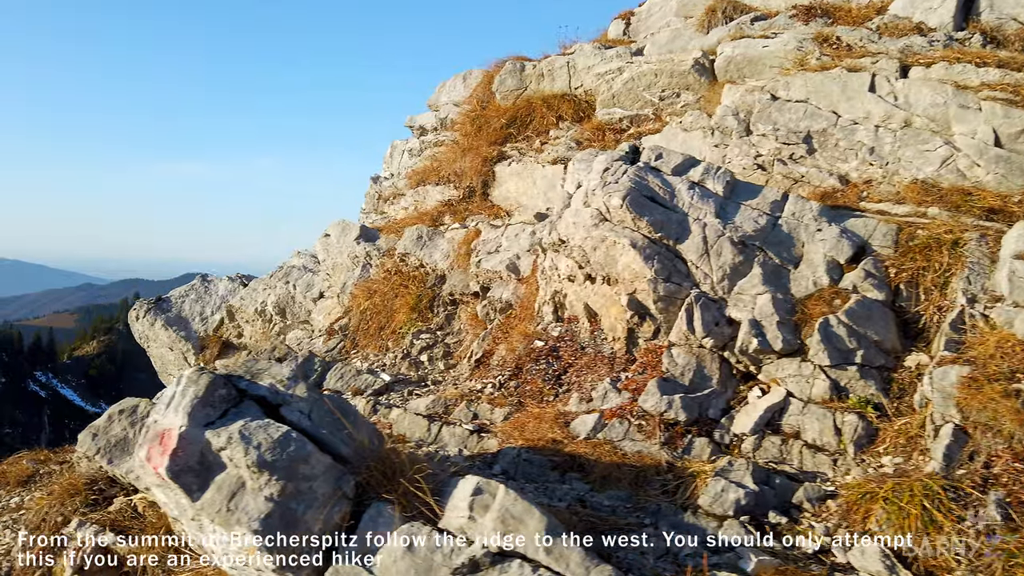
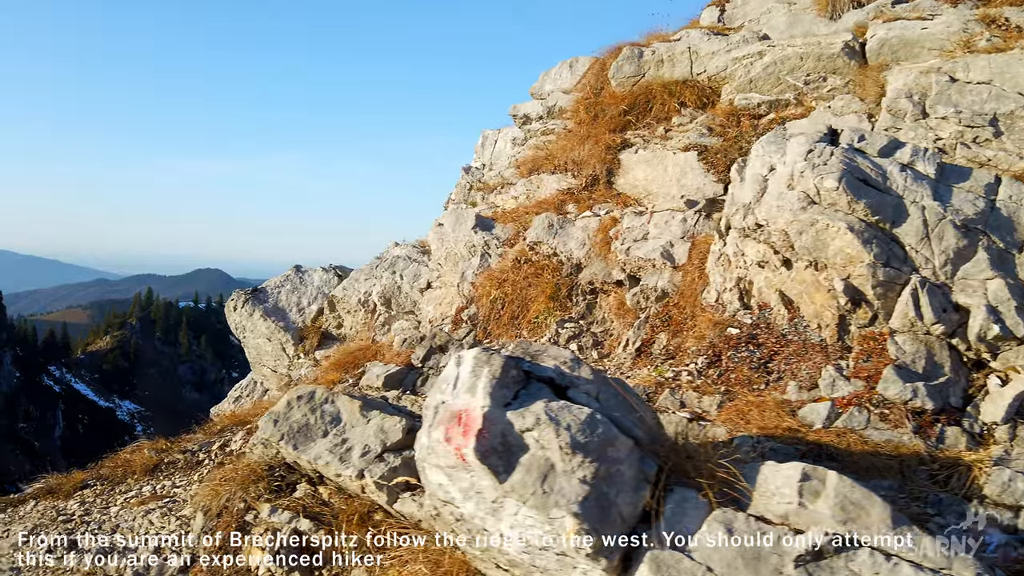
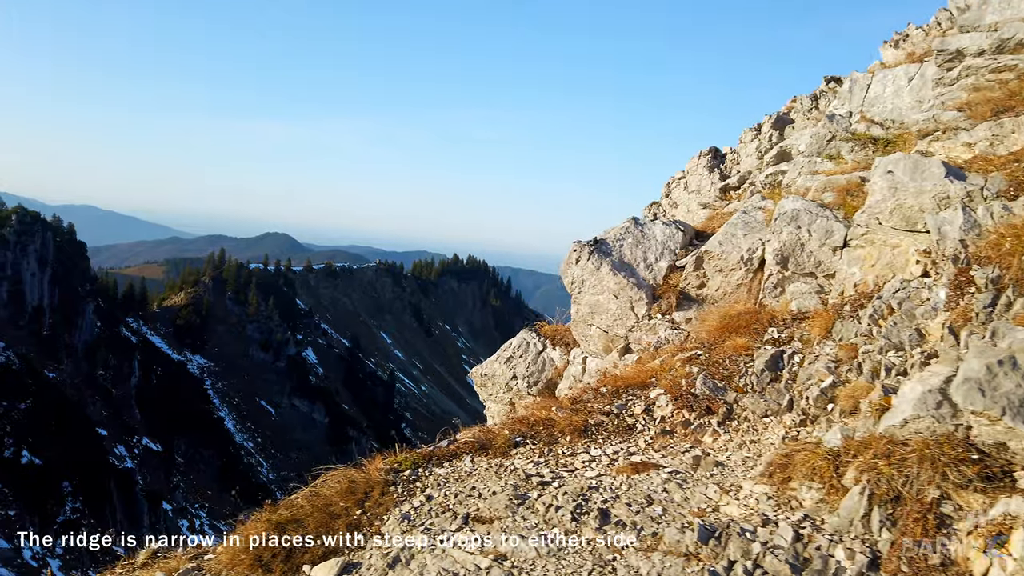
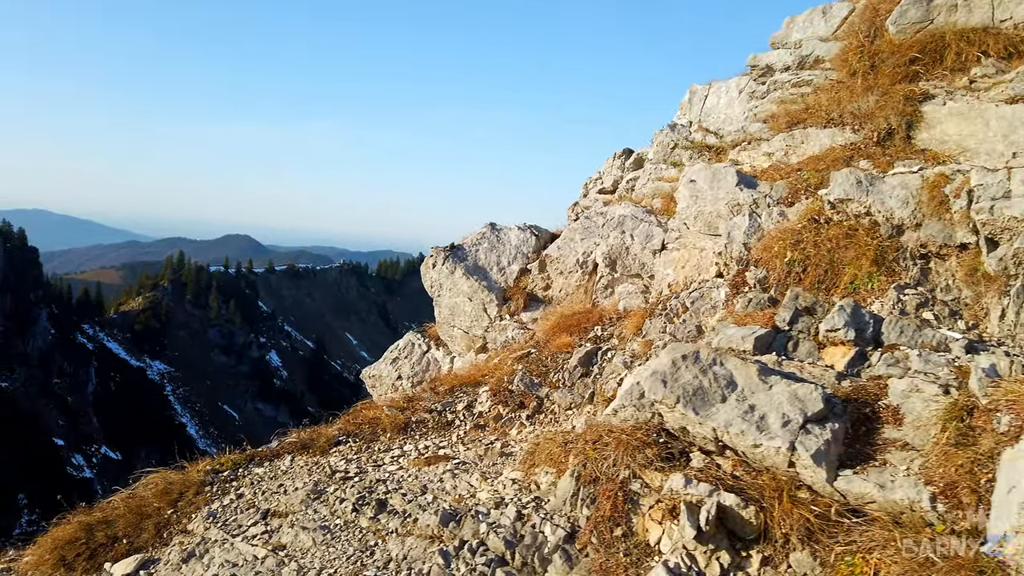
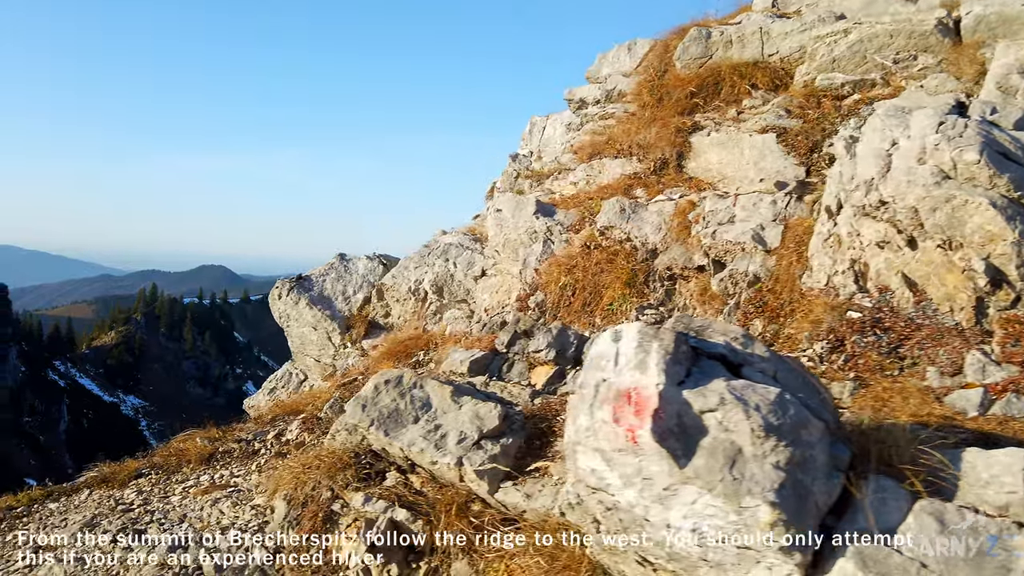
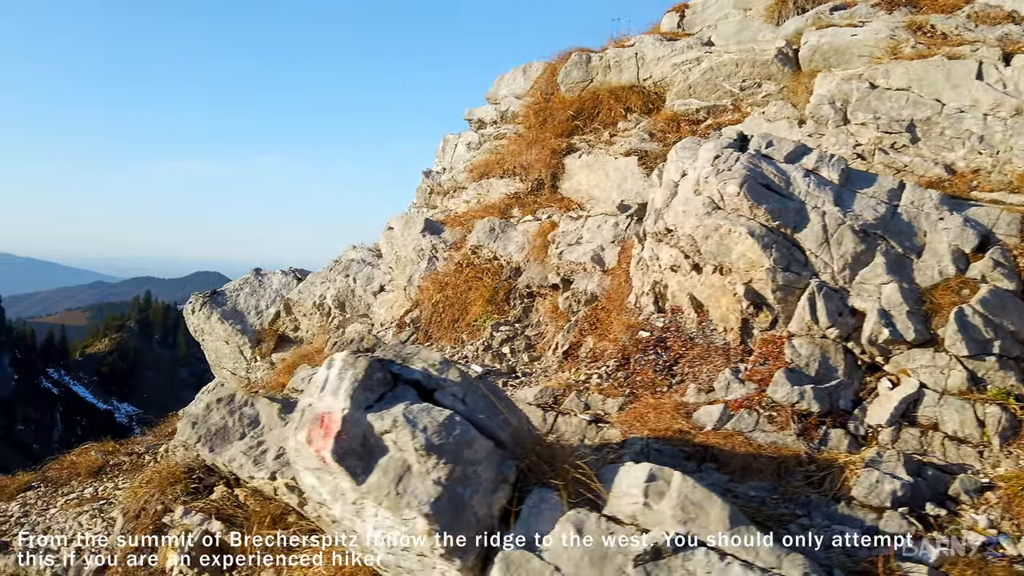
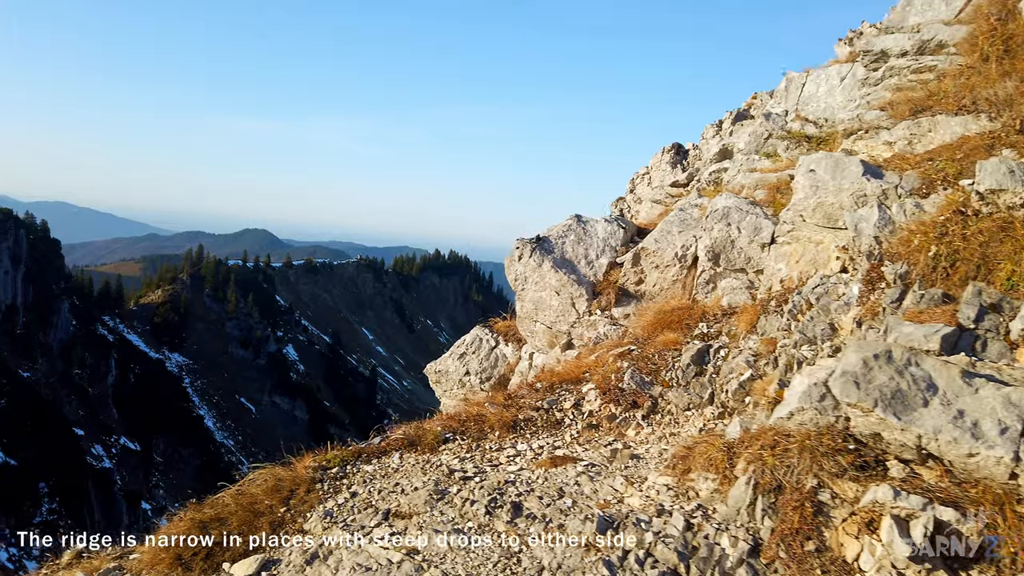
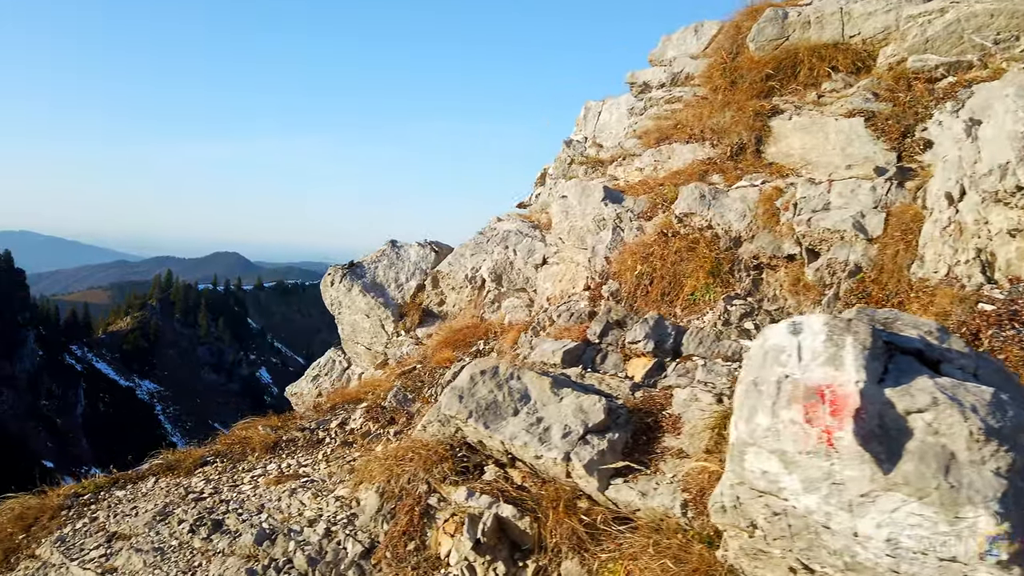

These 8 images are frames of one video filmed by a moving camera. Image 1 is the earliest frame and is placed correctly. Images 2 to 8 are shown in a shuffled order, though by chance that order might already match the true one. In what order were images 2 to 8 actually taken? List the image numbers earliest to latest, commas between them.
6, 2, 5, 8, 4, 7, 3
